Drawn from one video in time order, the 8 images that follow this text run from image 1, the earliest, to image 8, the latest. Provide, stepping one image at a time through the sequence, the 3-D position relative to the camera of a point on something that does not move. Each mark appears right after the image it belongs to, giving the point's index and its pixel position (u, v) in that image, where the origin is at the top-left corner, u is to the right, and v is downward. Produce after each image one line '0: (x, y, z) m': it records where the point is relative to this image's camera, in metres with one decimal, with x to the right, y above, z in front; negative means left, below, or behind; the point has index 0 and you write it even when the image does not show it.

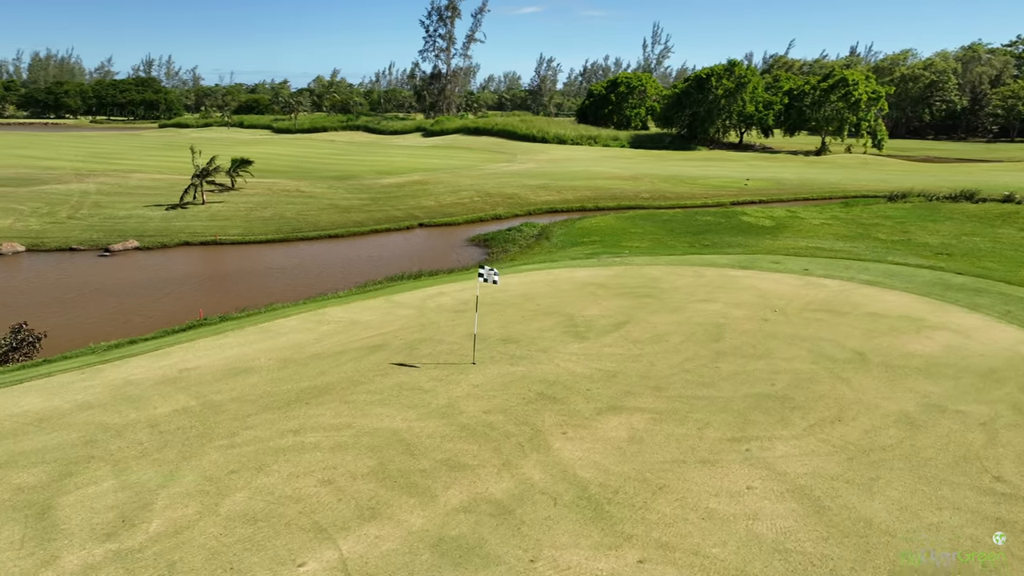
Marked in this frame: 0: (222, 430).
0: (-4.9, -2.3, +11.5) m
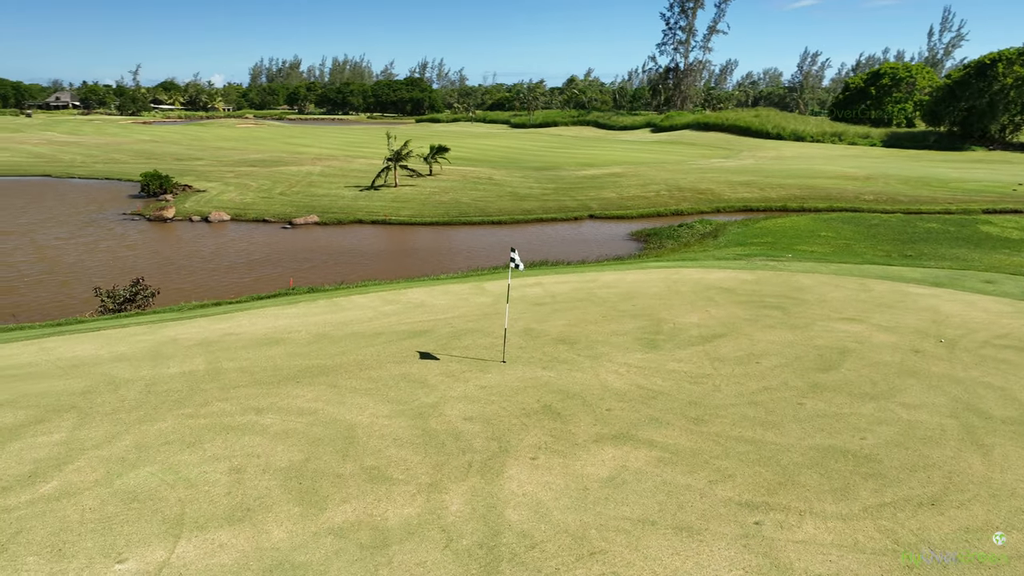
0: (-5.0, -1.7, +11.1) m
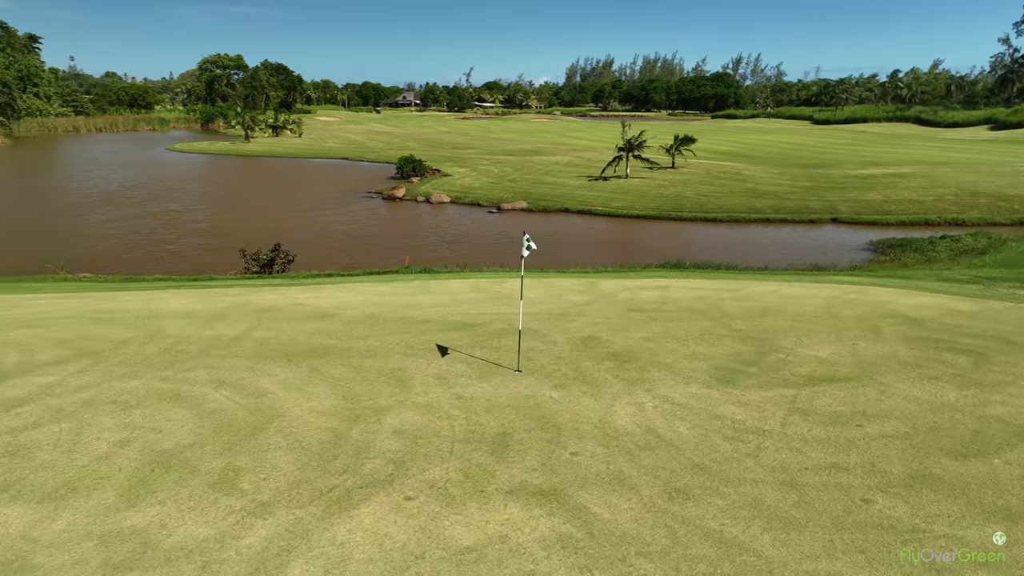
0: (-4.9, -1.1, +10.9) m
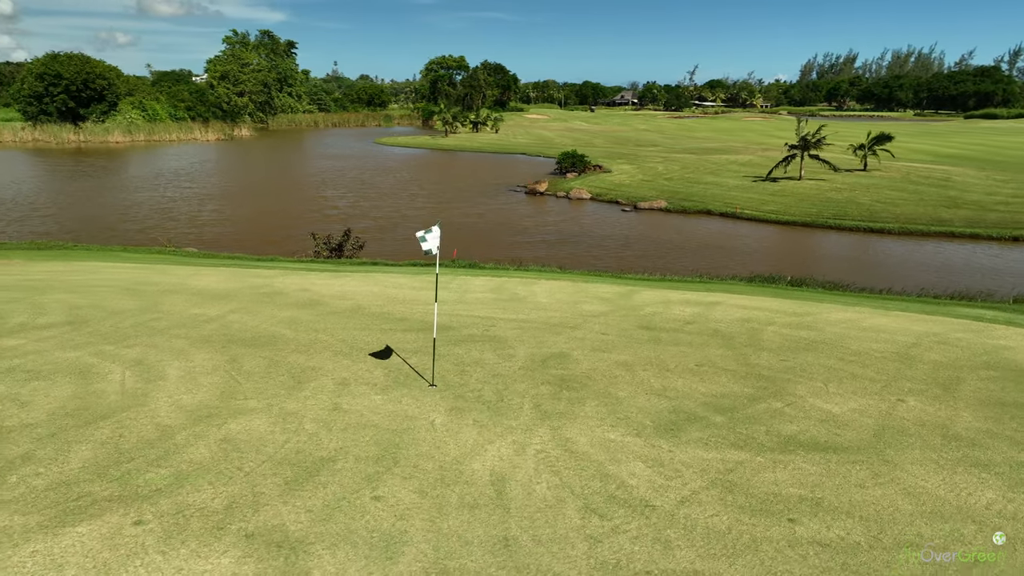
0: (-5.6, -0.8, +10.8) m
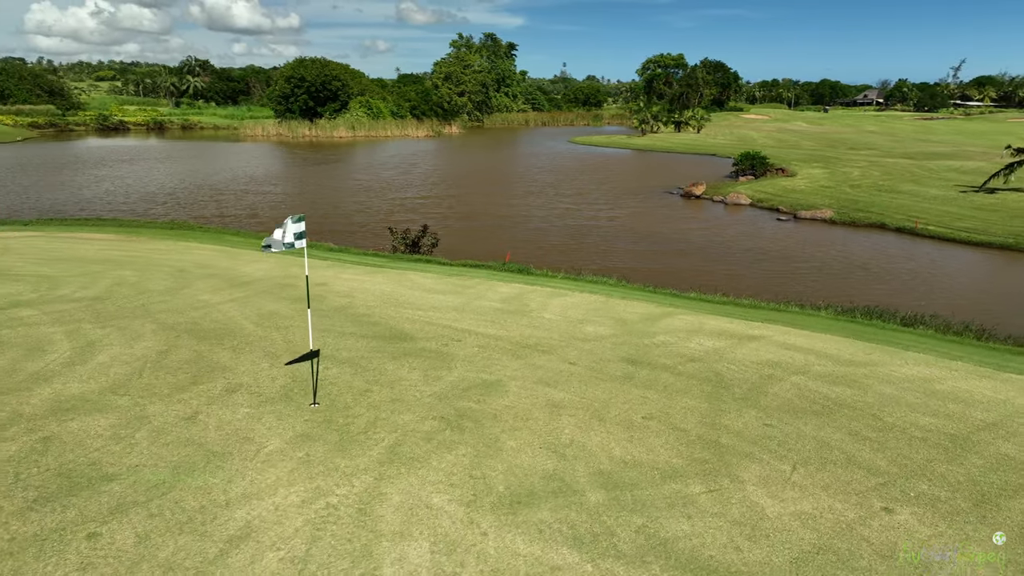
0: (-6.0, -0.5, +10.9) m
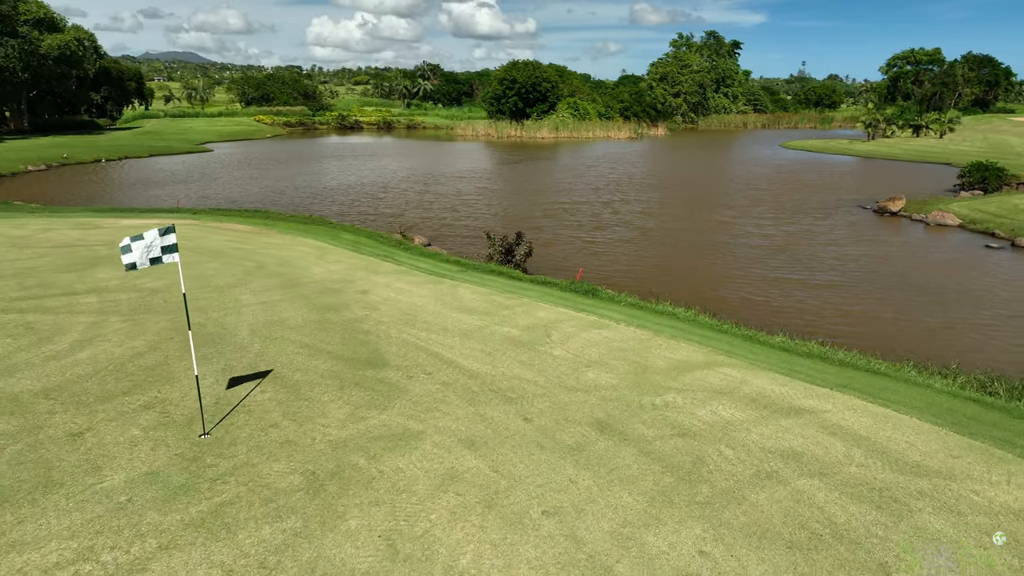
0: (-5.7, -0.4, +11.1) m
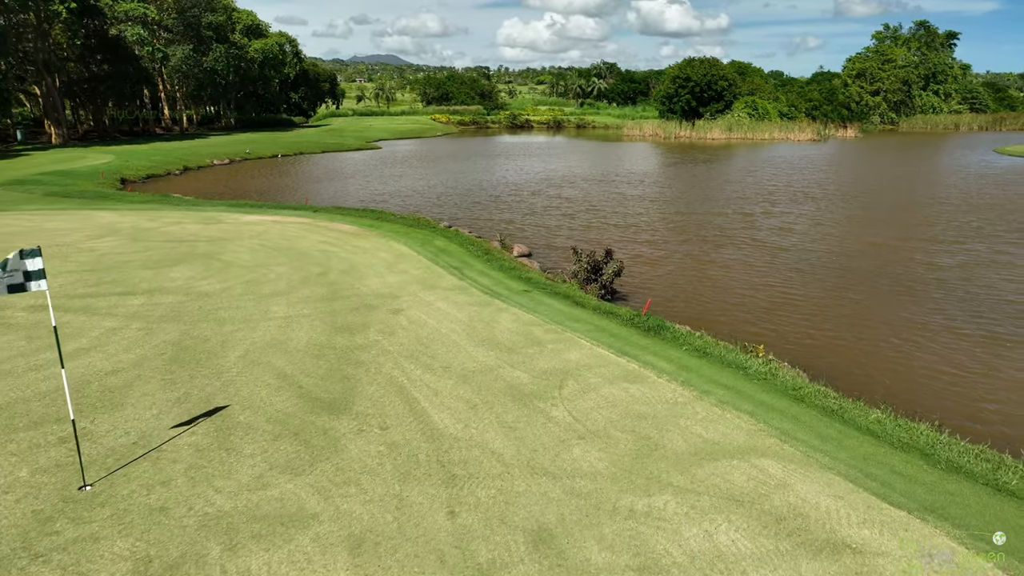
0: (-5.2, -0.6, +10.7) m
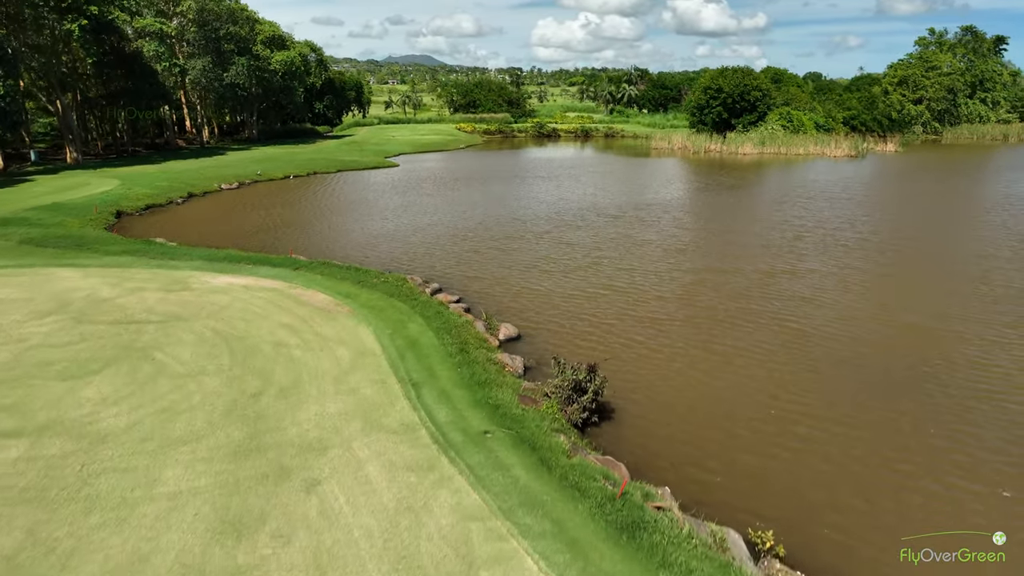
0: (-5.9, -2.7, +8.7) m
